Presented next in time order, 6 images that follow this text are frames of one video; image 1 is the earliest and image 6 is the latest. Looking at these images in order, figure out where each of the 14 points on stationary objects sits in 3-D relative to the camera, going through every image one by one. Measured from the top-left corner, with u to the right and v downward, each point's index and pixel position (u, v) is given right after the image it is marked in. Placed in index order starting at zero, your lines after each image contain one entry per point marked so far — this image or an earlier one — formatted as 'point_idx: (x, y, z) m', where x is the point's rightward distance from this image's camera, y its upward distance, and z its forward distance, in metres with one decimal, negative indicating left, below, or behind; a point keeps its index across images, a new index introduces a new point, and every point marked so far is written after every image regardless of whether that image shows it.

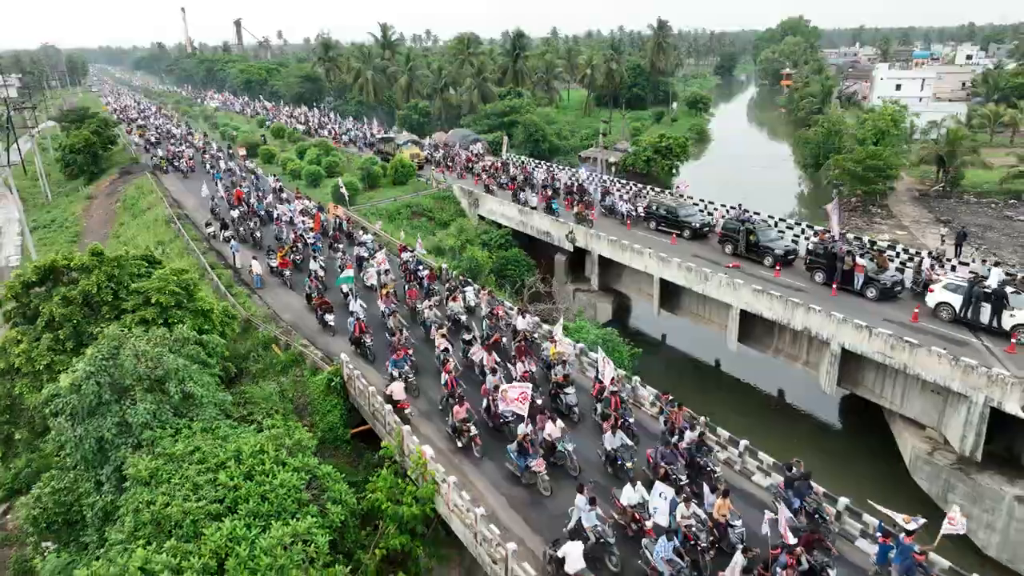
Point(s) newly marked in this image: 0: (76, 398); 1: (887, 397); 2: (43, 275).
0: (-8.8, -2.2, +14.3) m
1: (+10.6, -3.0, +19.6) m
2: (-12.3, +0.4, +18.3) m
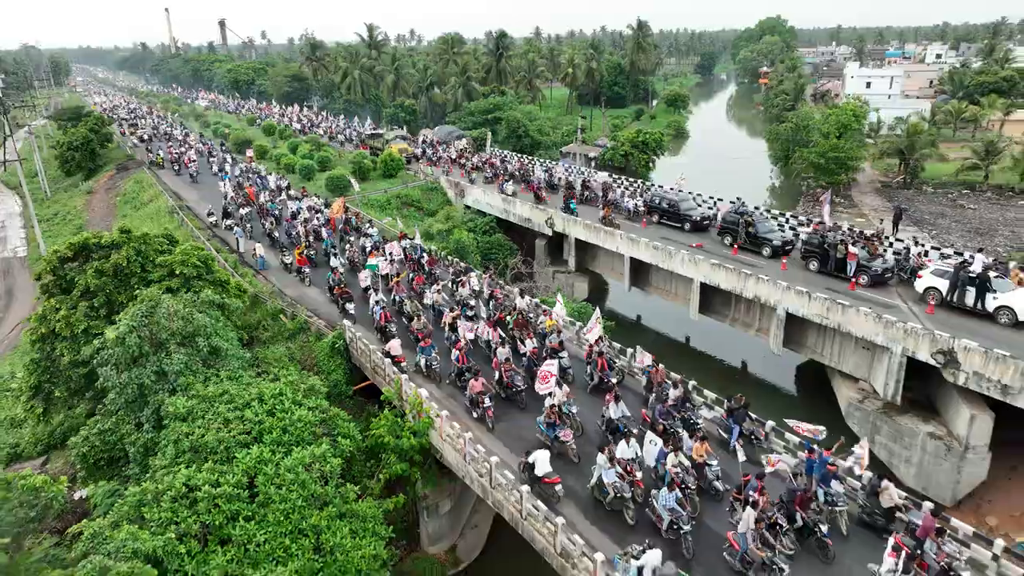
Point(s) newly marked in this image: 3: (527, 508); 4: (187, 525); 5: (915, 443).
0: (-9.2, -1.4, +16.6) m
1: (+10.0, -2.1, +22.3) m
2: (-12.8, +1.1, +20.6) m
3: (+0.3, -4.1, +13.3) m
4: (-6.3, -4.6, +13.5) m
5: (+11.1, -4.3, +19.3) m
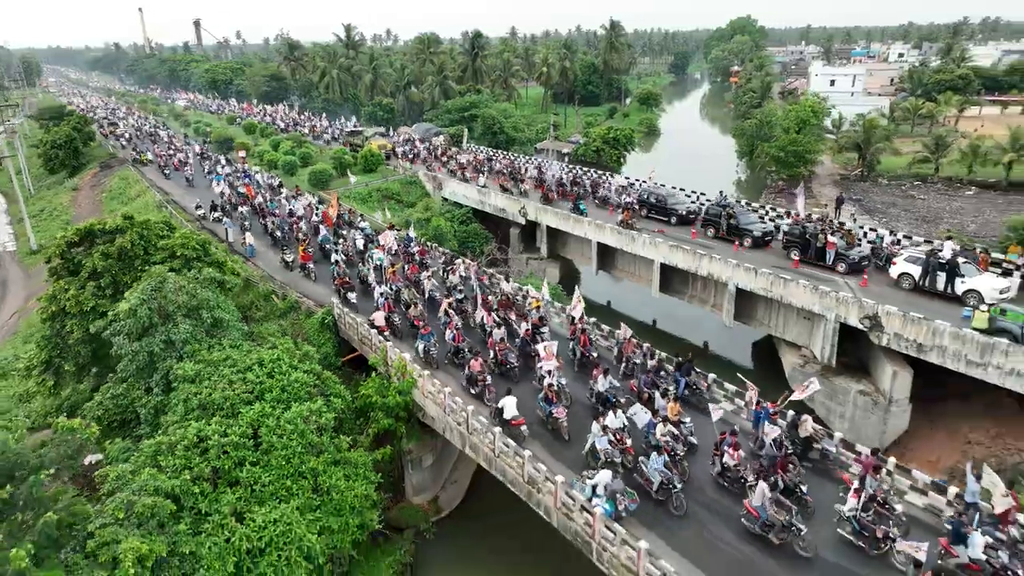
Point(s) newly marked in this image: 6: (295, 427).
0: (-9.9, -0.8, +18.3) m
1: (+9.2, -1.3, +24.6) m
2: (-13.6, +1.7, +22.2) m
3: (-0.3, -3.4, +15.3) m
4: (-6.8, -4.0, +15.3) m
5: (+10.3, -3.5, +21.7) m
6: (-5.2, -3.3, +16.7) m
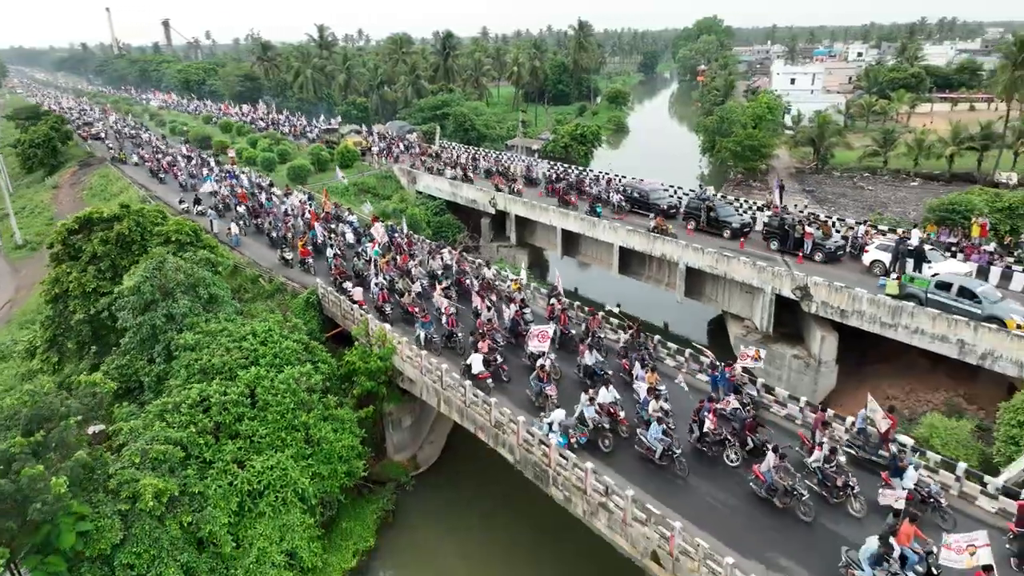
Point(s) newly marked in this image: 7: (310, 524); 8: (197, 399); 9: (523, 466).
0: (-10.8, -0.3, +20.2) m
1: (+8.0, -0.4, +27.1) m
2: (-14.7, +2.2, +23.9) m
3: (-1.1, -2.7, +17.5) m
4: (-7.6, -3.3, +17.3) m
5: (+9.3, -2.6, +24.2) m
6: (-6.0, -2.7, +18.7) m
7: (-5.1, -5.9, +17.6) m
8: (-8.0, -2.8, +17.9) m
9: (+0.3, -4.1, +16.2) m
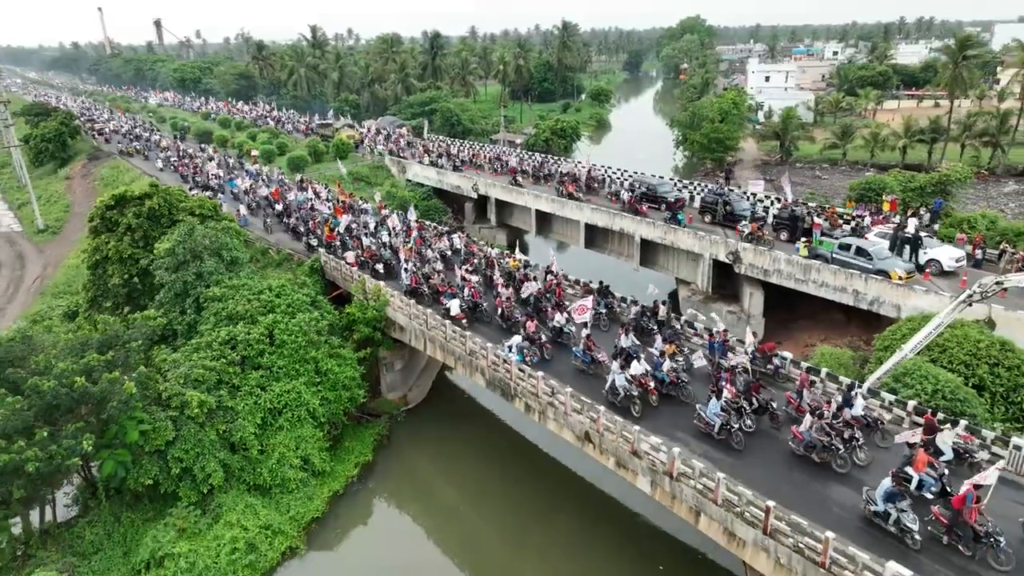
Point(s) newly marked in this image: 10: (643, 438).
0: (-11.7, +1.0, +24.0) m
1: (+7.1, +0.9, +31.3) m
2: (-15.7, +3.4, +27.7) m
3: (-1.9, -1.4, +21.5) m
4: (-8.5, -2.0, +21.2) m
5: (+8.4, -1.2, +28.4) m
6: (-6.9, -1.4, +22.6) m
7: (-5.9, -4.6, +21.5) m
8: (-8.9, -1.5, +21.8) m
9: (-0.6, -2.8, +20.2) m
10: (+2.9, -3.3, +15.4) m
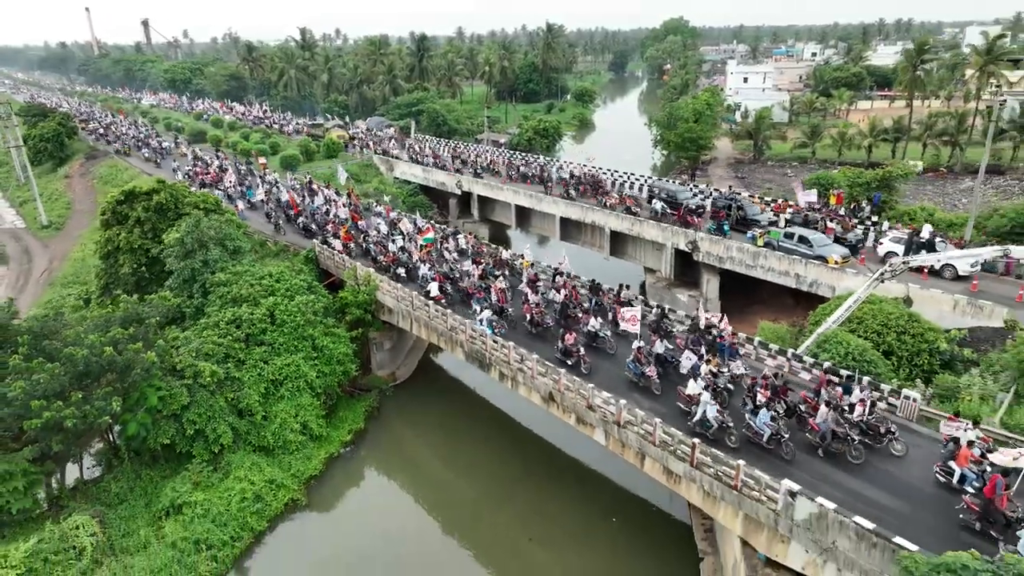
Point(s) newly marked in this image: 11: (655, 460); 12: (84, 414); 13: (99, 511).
0: (-12.6, +1.5, +26.4) m
1: (+6.1, +1.5, +34.0) m
2: (-16.6, +3.9, +30.1) m
3: (-2.7, -0.8, +24.1) m
4: (-9.3, -1.5, +23.7) m
5: (+7.5, -0.6, +31.1) m
6: (-7.7, -0.8, +25.1) m
7: (-6.7, -4.1, +24.0) m
8: (-9.7, -1.0, +24.3) m
9: (-1.4, -2.2, +22.8) m
10: (+2.2, -2.7, +18.0) m
11: (+3.4, -4.1, +16.8) m
12: (-11.3, -3.3, +18.5) m
13: (-11.5, -6.2, +19.5) m
